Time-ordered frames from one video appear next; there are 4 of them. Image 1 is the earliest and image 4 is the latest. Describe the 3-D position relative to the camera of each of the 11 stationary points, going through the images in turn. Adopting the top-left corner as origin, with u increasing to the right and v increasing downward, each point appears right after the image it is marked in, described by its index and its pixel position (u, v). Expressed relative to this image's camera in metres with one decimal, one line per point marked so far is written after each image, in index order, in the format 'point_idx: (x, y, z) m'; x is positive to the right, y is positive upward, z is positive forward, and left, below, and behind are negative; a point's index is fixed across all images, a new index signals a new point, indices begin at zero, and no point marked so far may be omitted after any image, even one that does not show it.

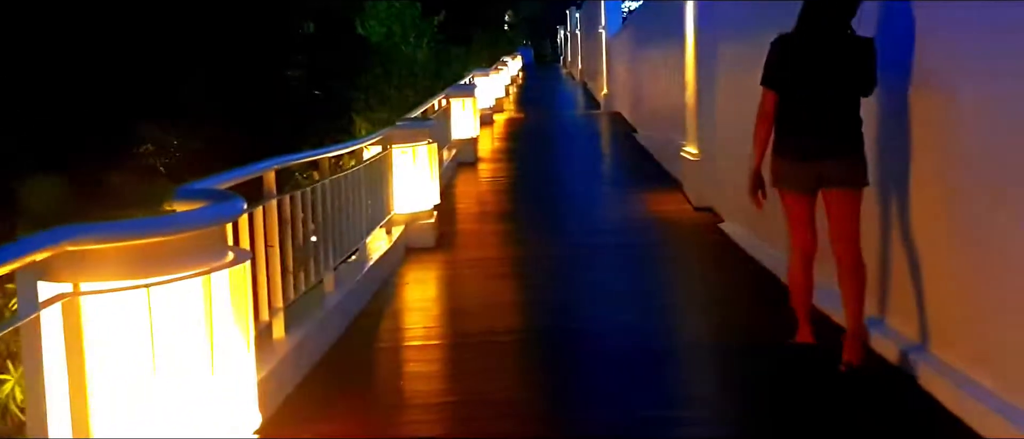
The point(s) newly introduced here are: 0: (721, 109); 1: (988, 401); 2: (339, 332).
0: (+1.8, +1.0, +10.2) m
1: (+1.9, -0.7, +4.6) m
2: (-1.0, -0.6, +6.4) m
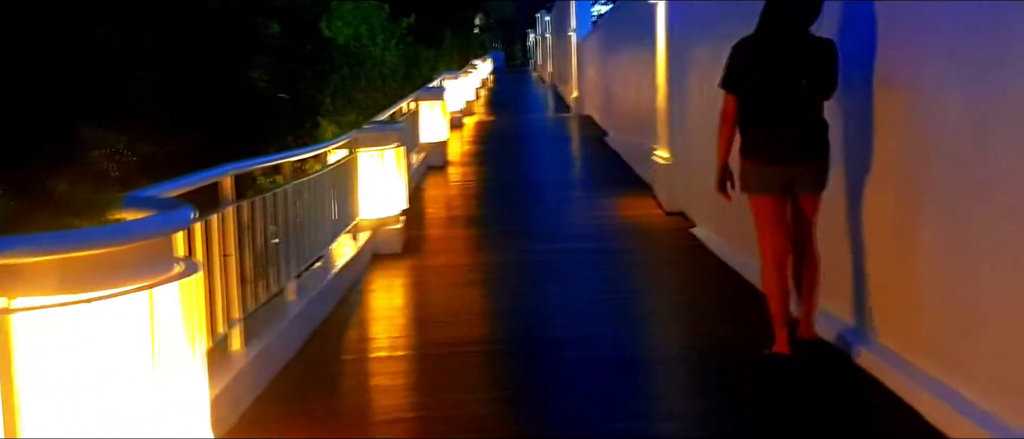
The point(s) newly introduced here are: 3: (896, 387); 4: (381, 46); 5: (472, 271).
0: (+1.6, +0.9, +10.1) m
1: (+1.8, -0.8, +4.5) m
2: (-1.1, -0.7, +6.2) m
3: (+1.8, -0.8, +5.2) m
4: (-1.4, +1.8, +12.2) m
5: (-0.3, -0.4, +8.4) m
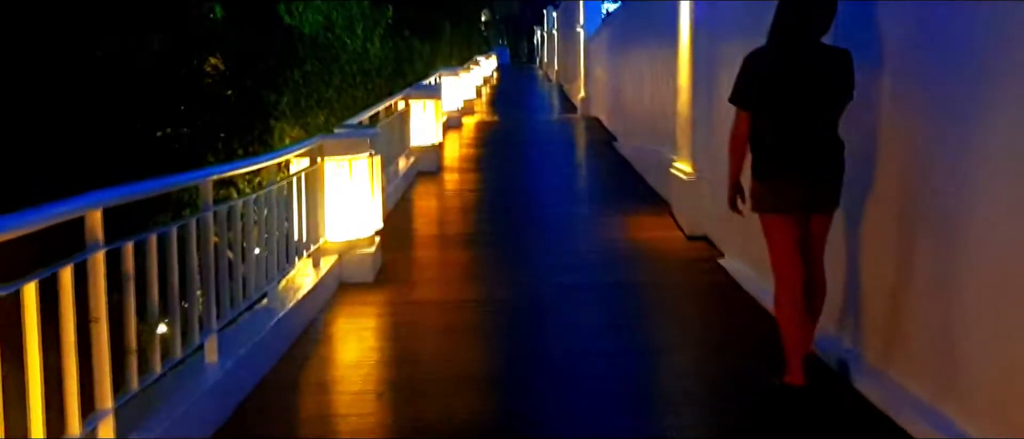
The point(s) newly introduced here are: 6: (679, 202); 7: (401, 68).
0: (+1.6, +0.7, +8.6) m
1: (+1.7, -1.0, +3.0) m
2: (-1.2, -0.8, +4.7) m
3: (+1.7, -1.0, +3.8) m
4: (-1.4, +1.7, +10.8) m
5: (-0.3, -0.5, +7.0) m
6: (+1.4, +0.2, +10.0) m
7: (-1.7, +2.3, +17.5) m
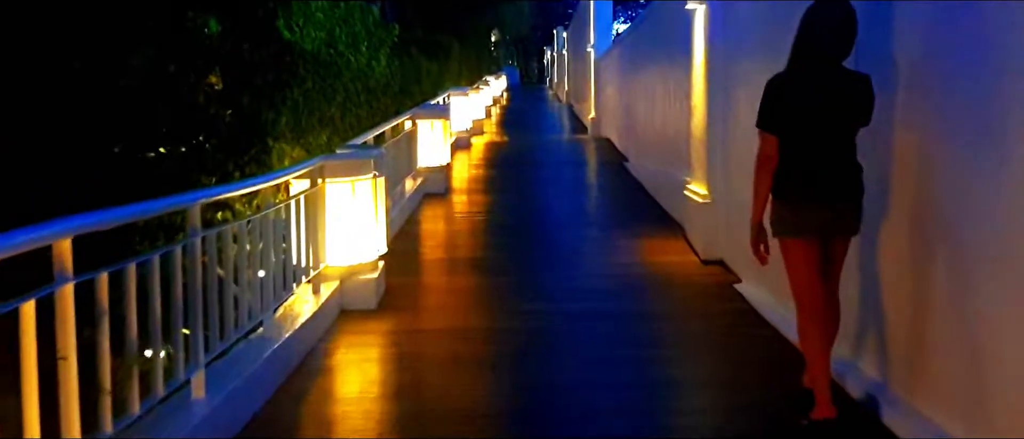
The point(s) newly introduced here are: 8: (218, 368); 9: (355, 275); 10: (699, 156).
0: (+1.6, +0.6, +8.3) m
1: (+1.7, -1.0, +2.7) m
2: (-1.2, -0.9, +4.4) m
3: (+1.7, -1.1, +3.4) m
4: (-1.3, +1.5, +10.5) m
5: (-0.3, -0.7, +6.7) m
6: (+1.5, 0.0, +9.7) m
7: (-1.5, +2.0, +17.2) m
8: (-1.3, -0.6, +5.2) m
9: (-1.0, -0.4, +7.4) m
10: (+1.6, +0.5, +9.7) m
